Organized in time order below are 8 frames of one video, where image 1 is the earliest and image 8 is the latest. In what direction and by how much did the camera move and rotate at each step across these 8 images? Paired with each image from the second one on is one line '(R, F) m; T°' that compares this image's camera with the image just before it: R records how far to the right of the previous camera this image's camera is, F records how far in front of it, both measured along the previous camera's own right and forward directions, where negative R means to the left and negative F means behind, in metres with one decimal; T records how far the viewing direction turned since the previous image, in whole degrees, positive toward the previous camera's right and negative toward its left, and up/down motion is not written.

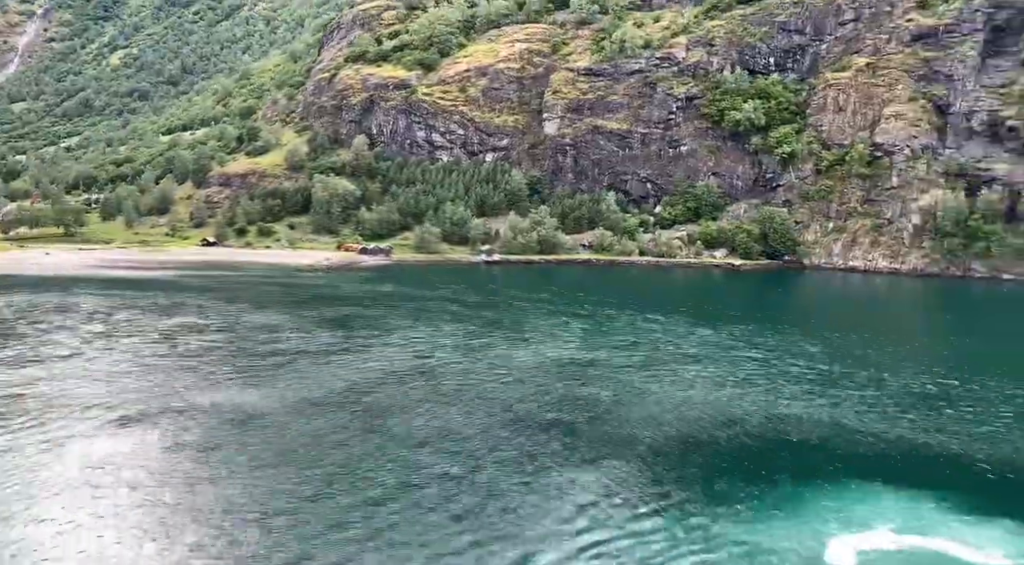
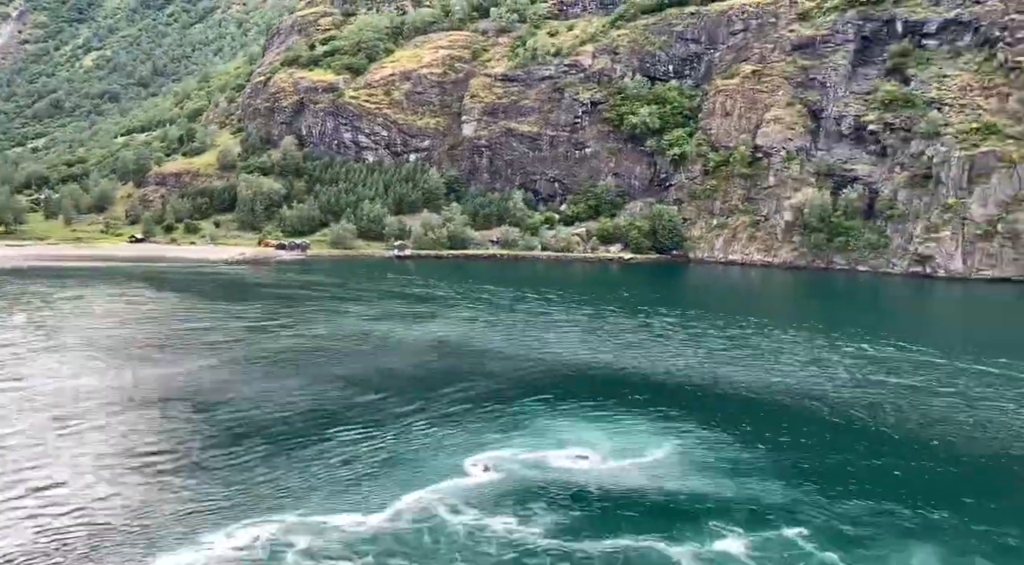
(+10.9, -7.3) m; +1°
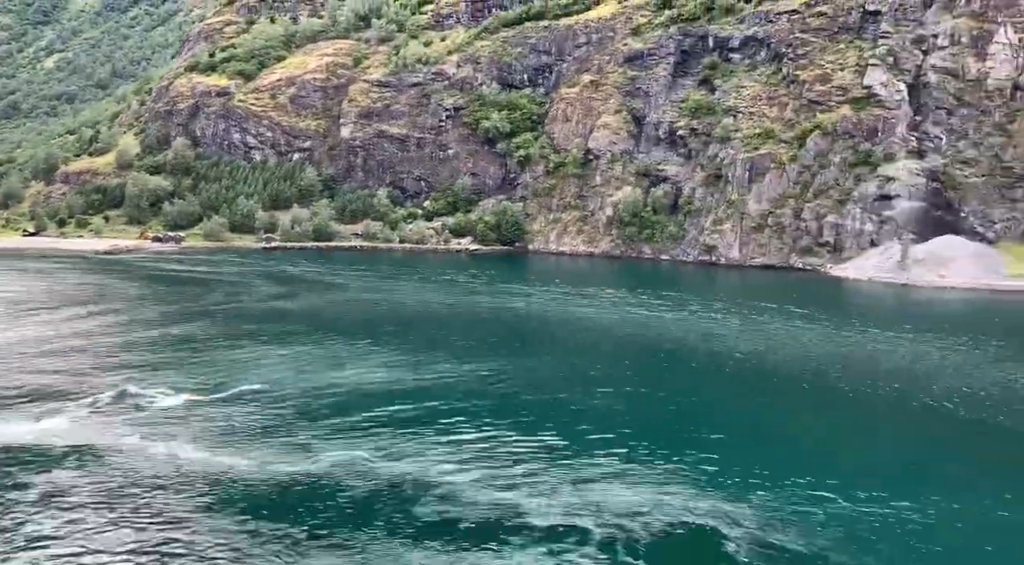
(+18.8, -11.8) m; +2°
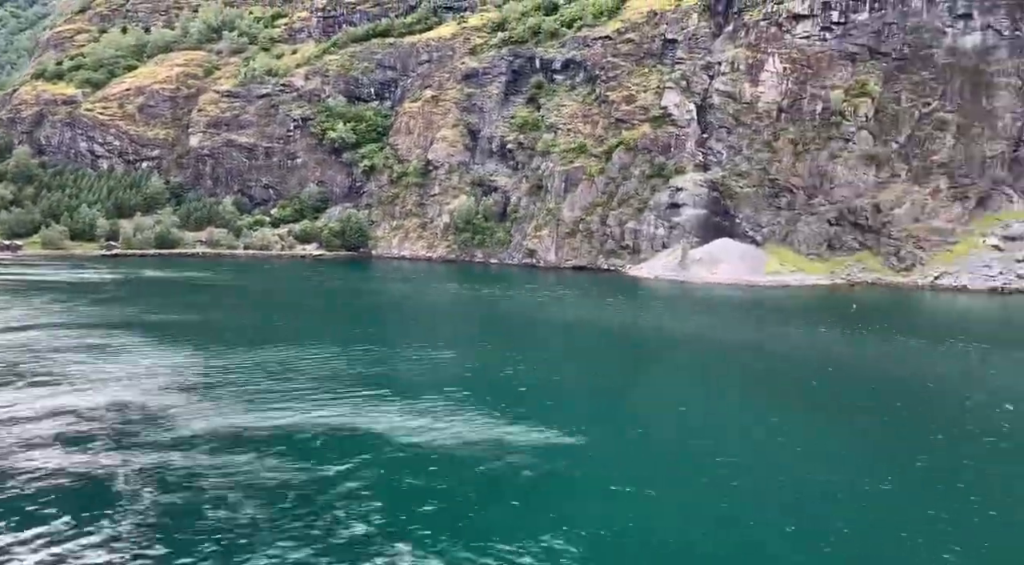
(+8.3, -8.8) m; +7°
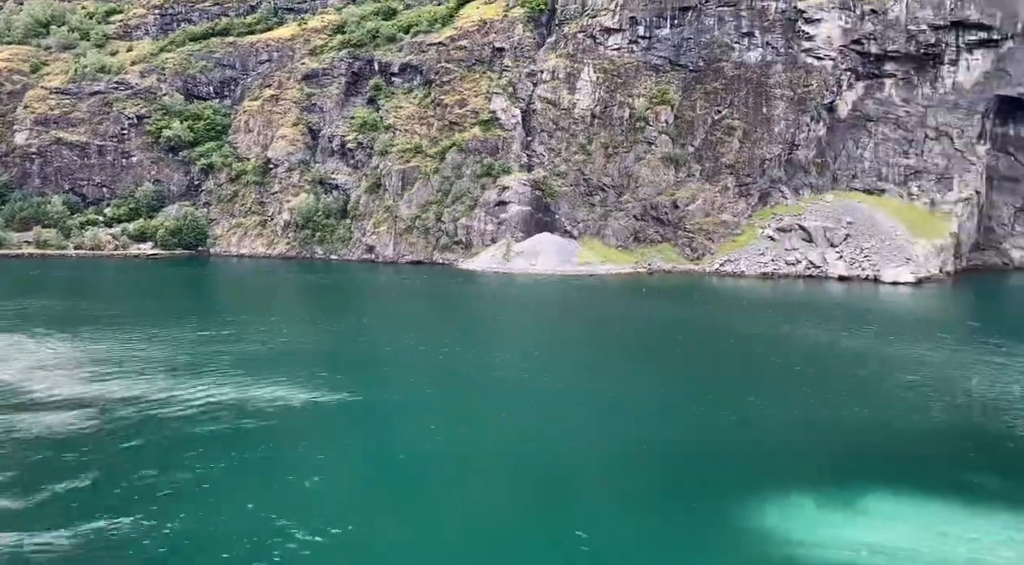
(+3.8, -7.1) m; +9°
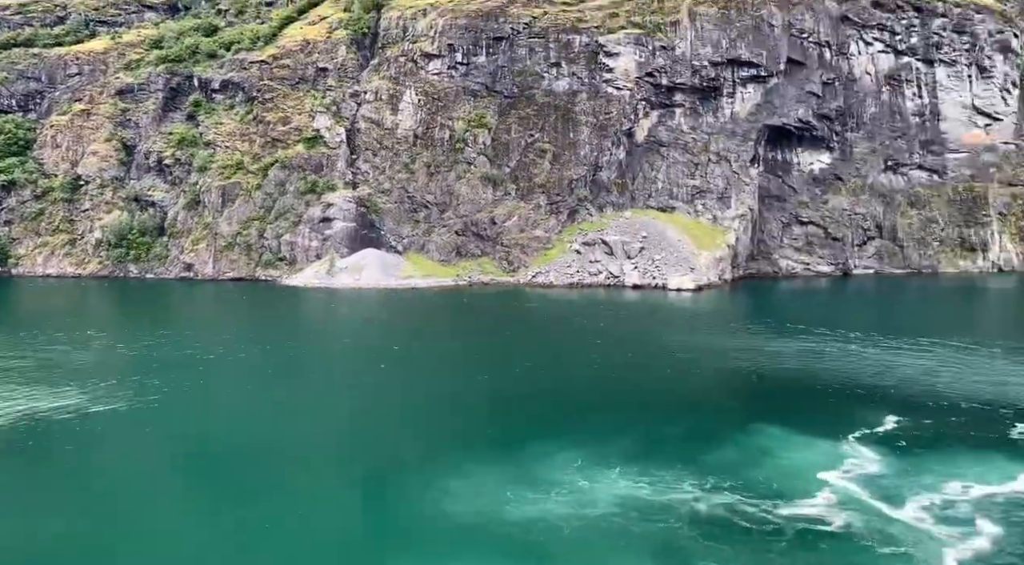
(+0.7, -5.9) m; +11°
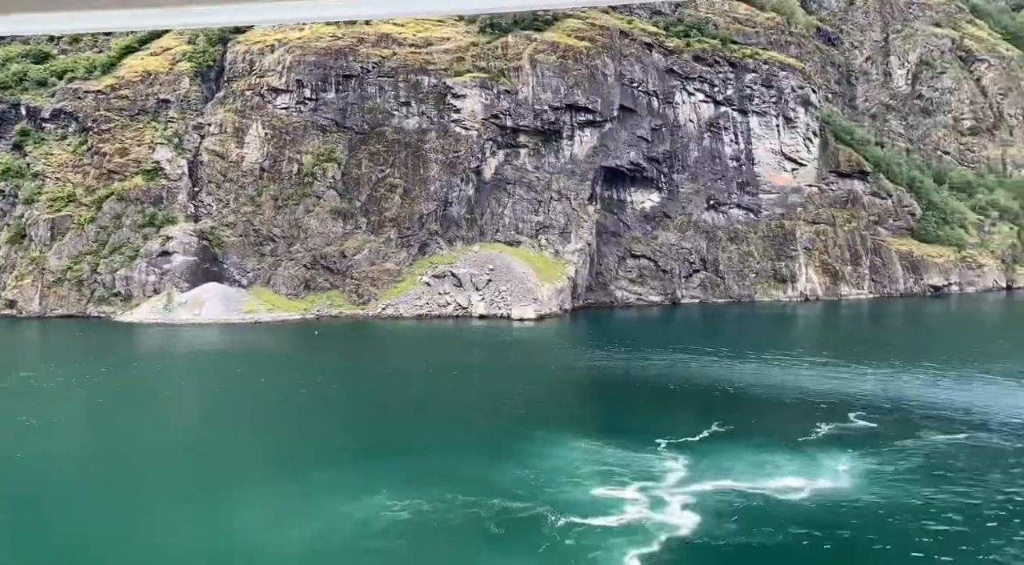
(-0.7, -4.1) m; +10°
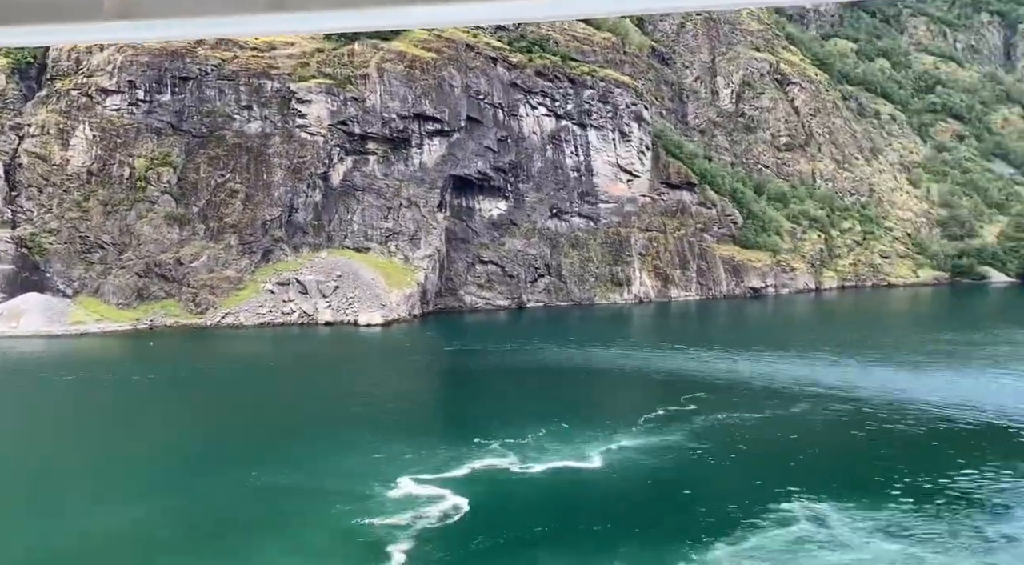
(-0.7, -2.6) m; +10°
